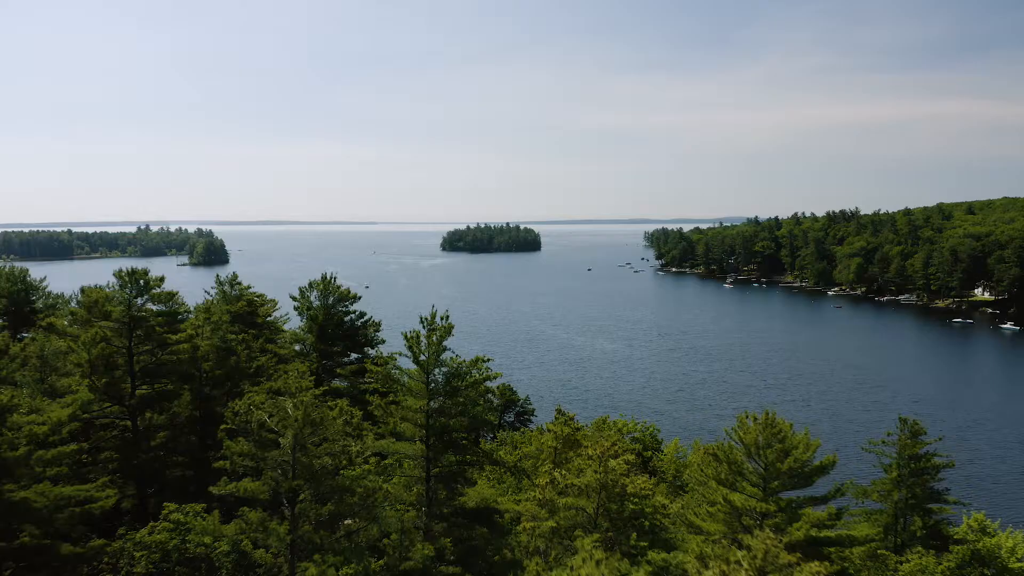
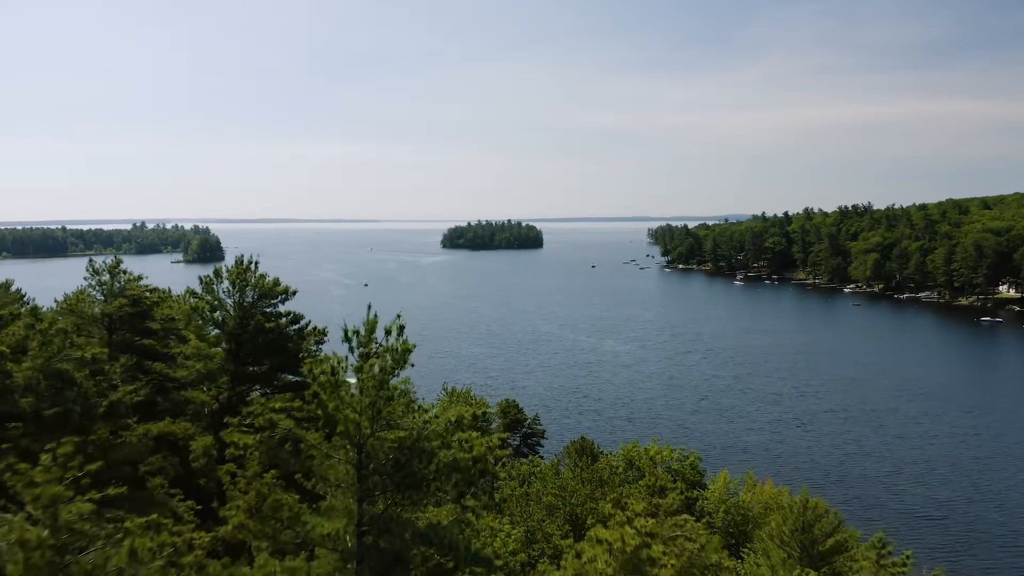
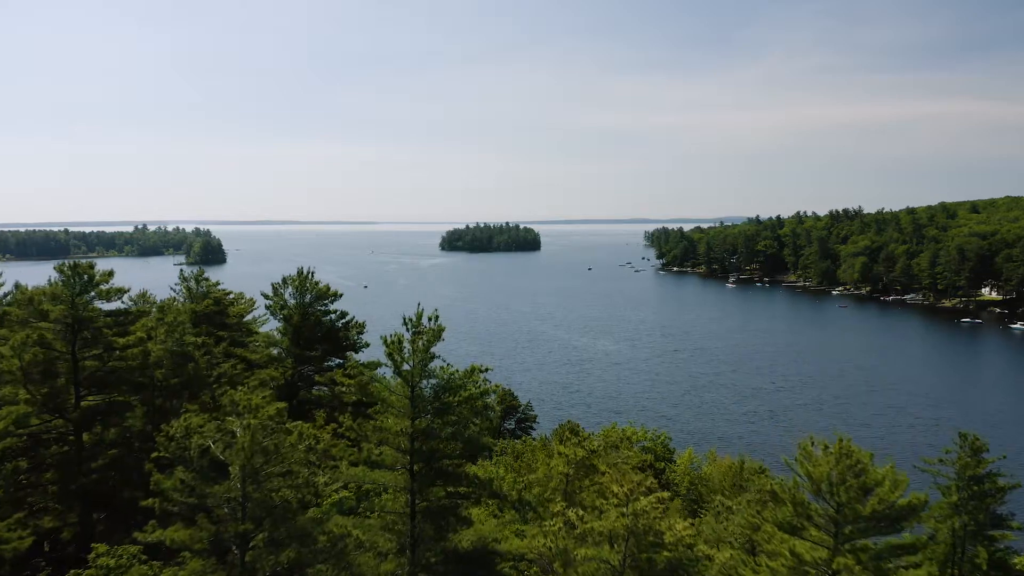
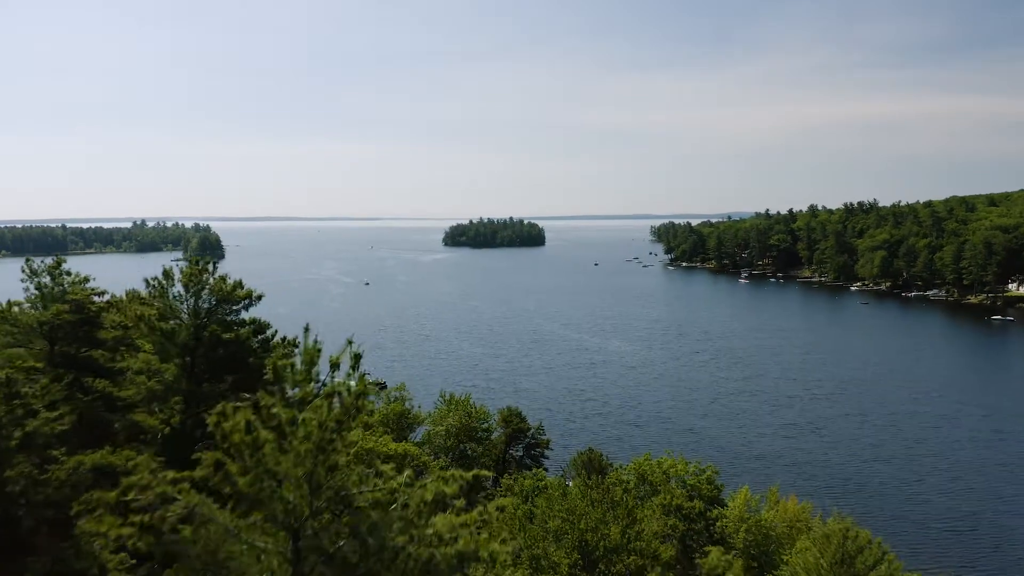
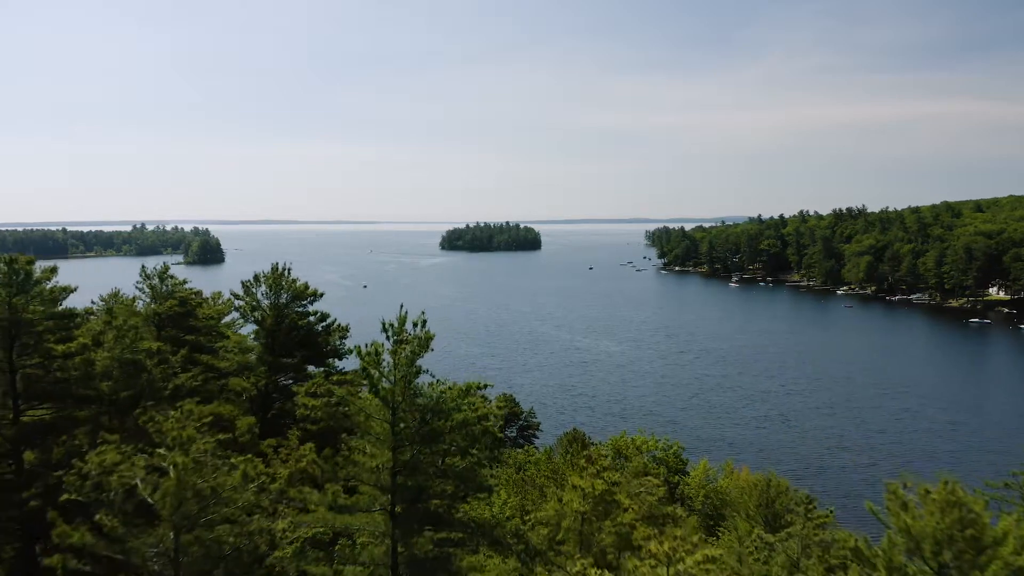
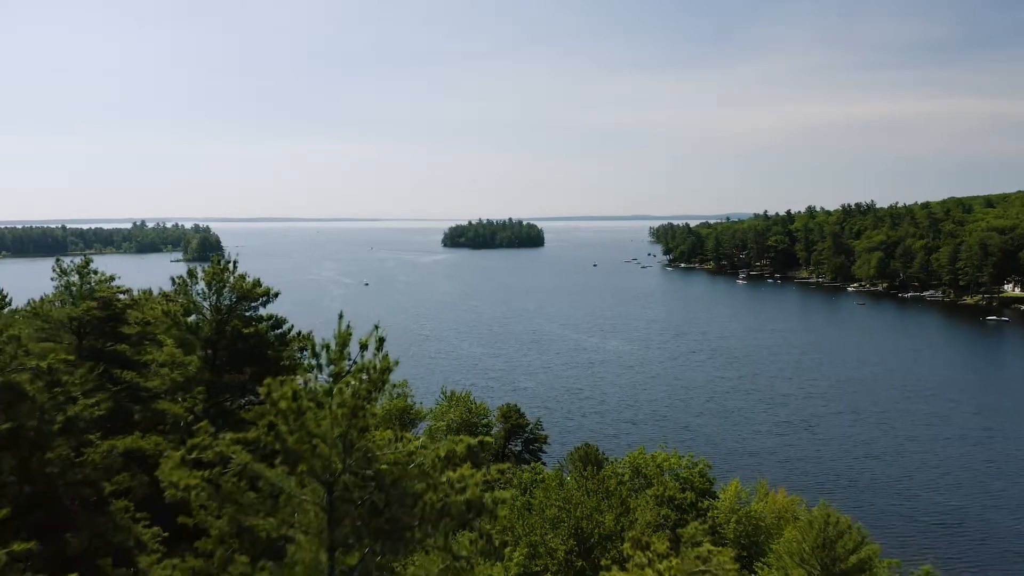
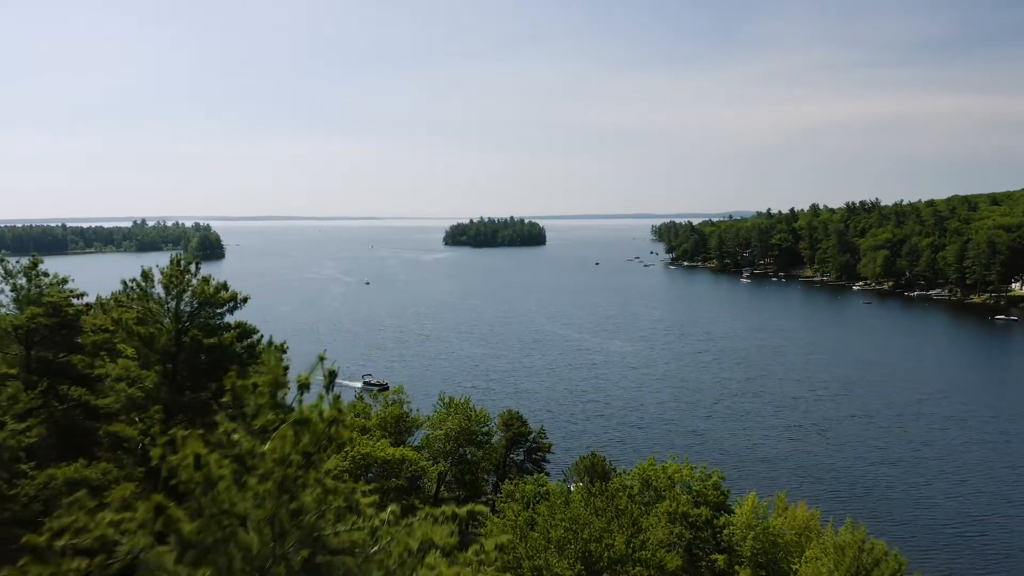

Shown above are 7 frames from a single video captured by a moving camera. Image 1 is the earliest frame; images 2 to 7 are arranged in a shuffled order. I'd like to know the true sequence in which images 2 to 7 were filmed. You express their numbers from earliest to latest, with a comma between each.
3, 5, 2, 6, 4, 7
